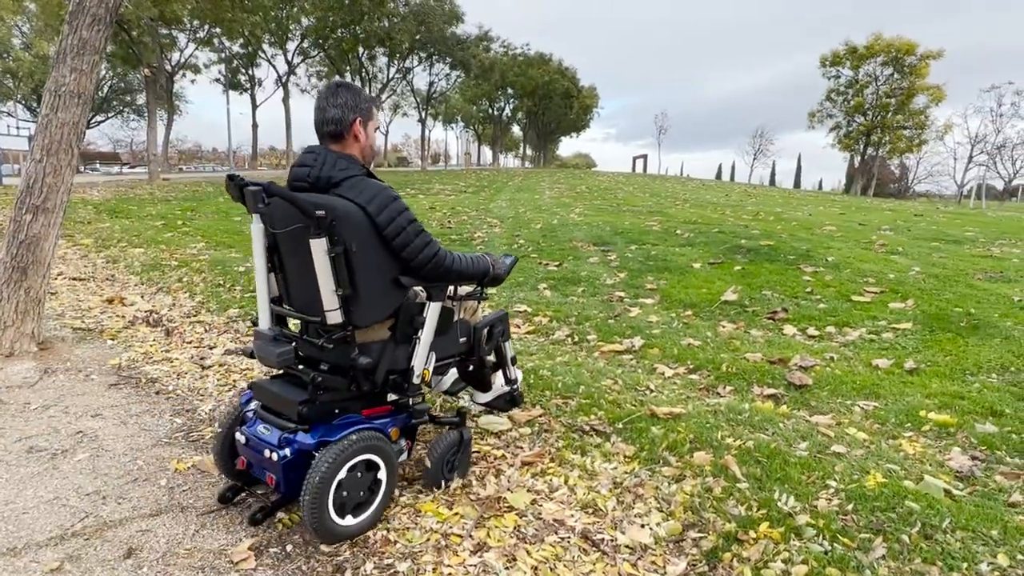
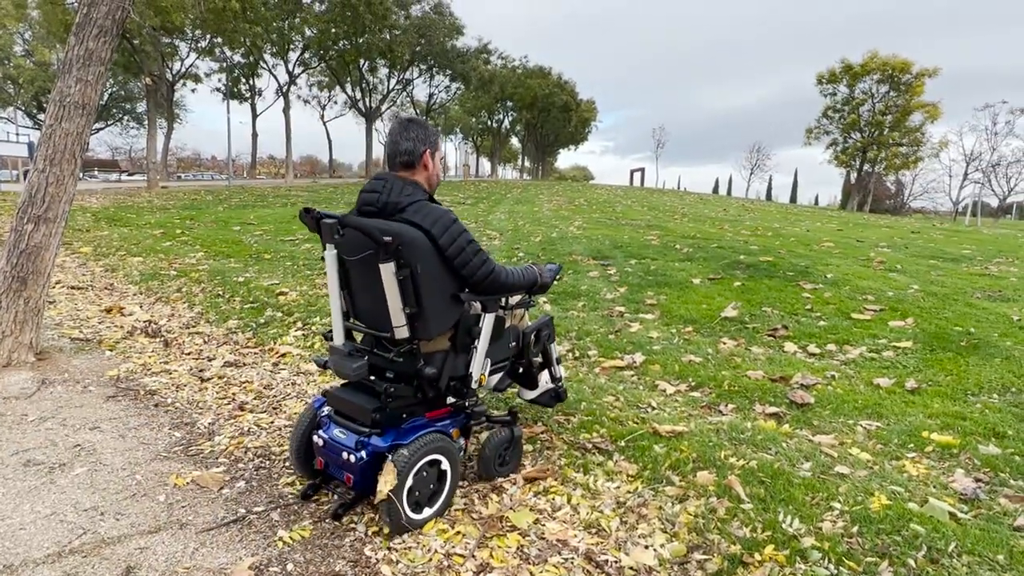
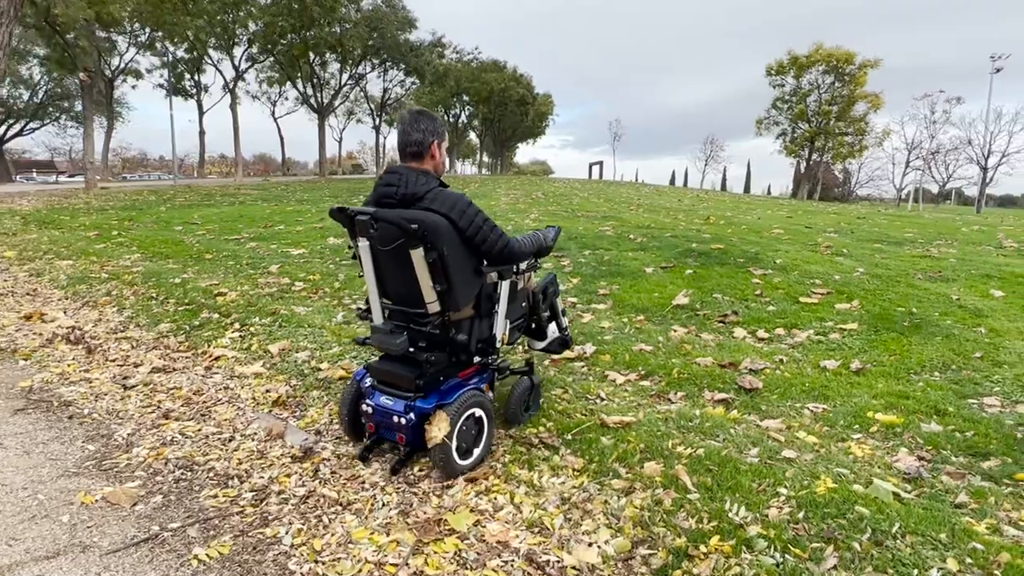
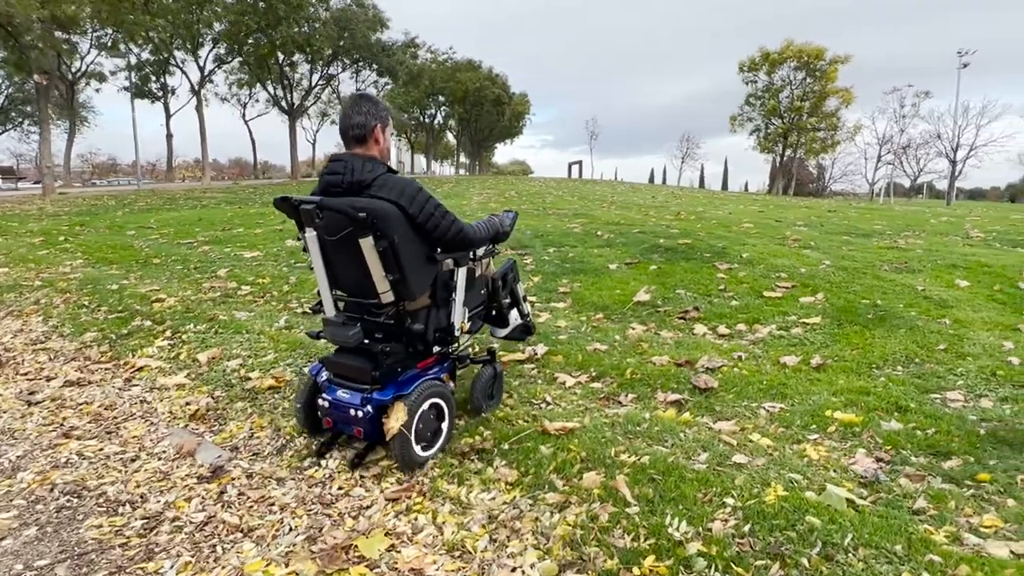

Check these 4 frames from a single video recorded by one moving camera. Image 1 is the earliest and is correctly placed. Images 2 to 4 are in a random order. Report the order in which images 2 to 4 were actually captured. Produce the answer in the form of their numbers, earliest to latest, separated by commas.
2, 3, 4
